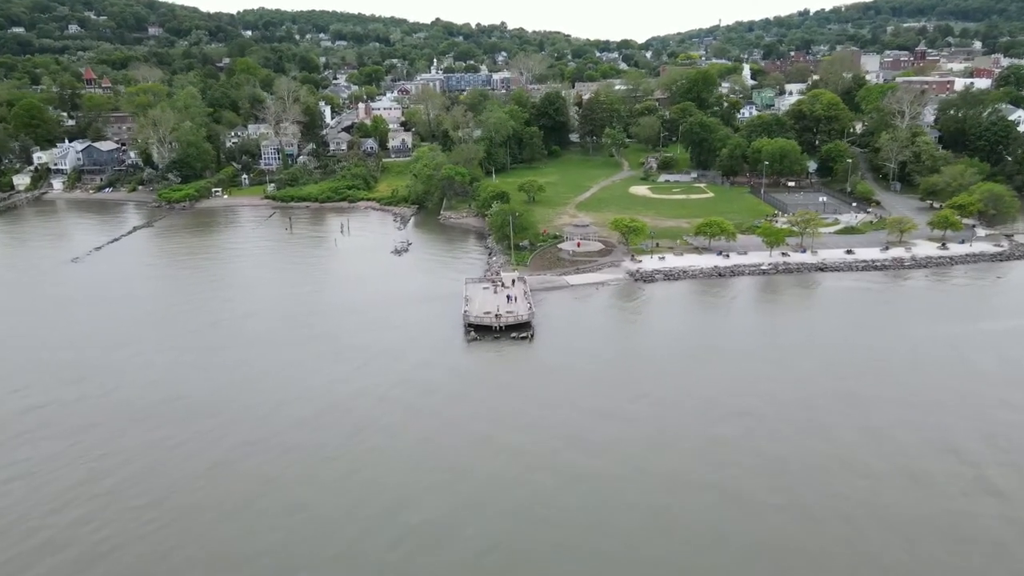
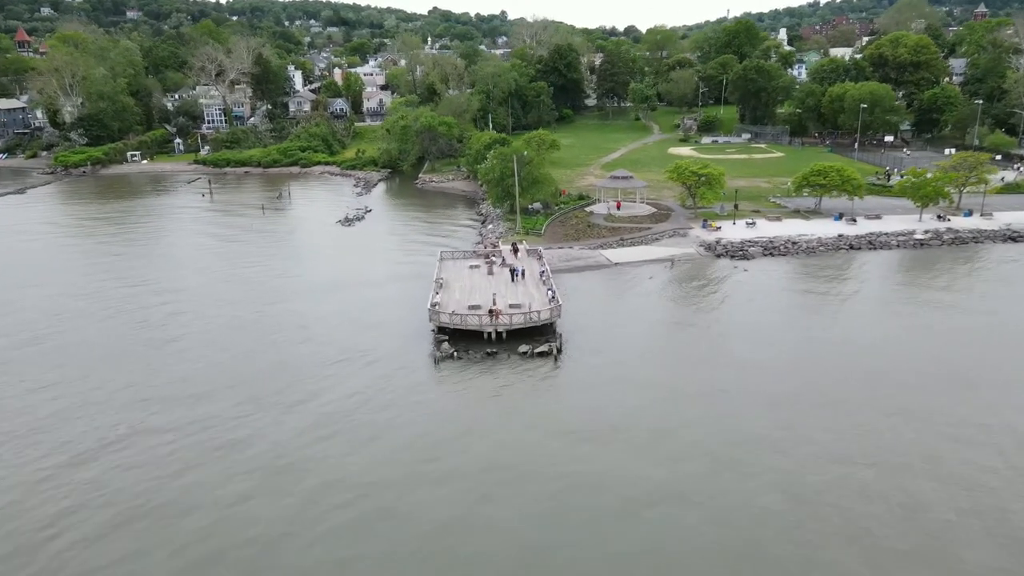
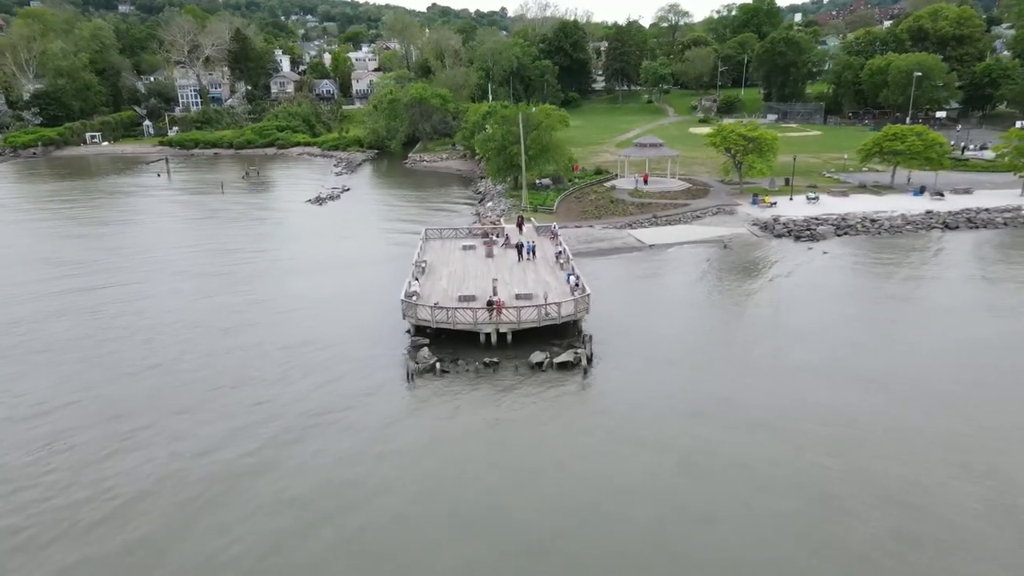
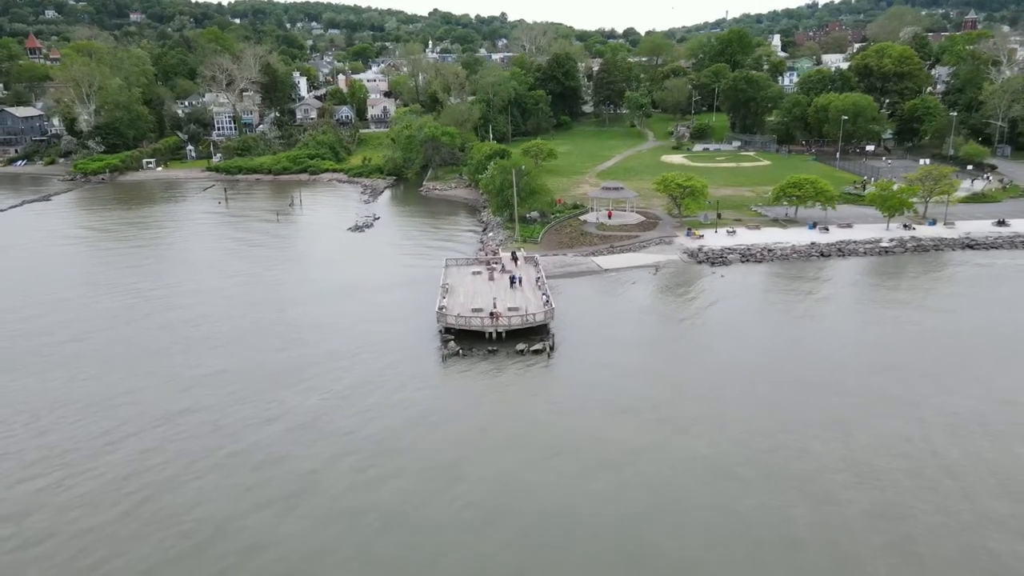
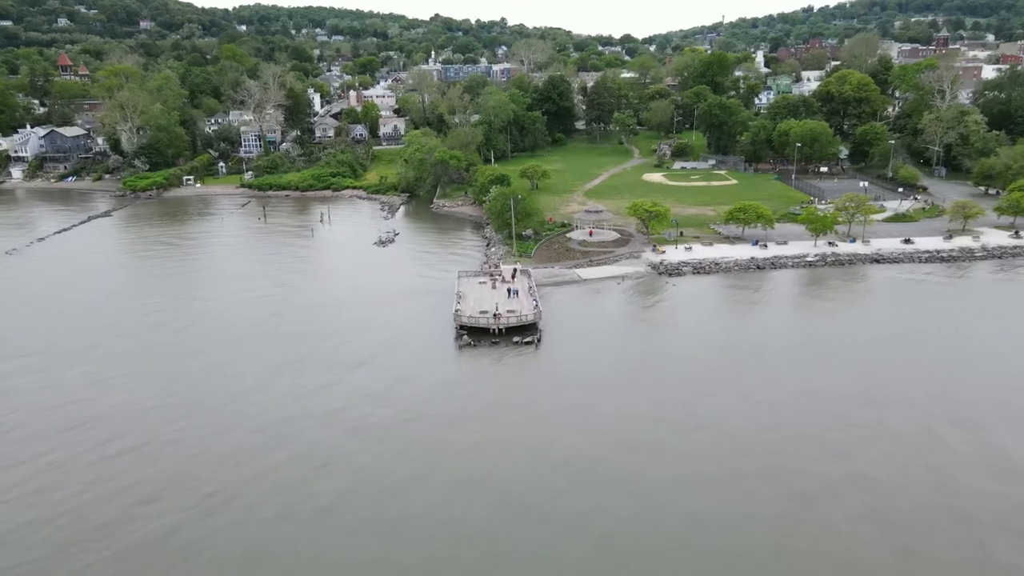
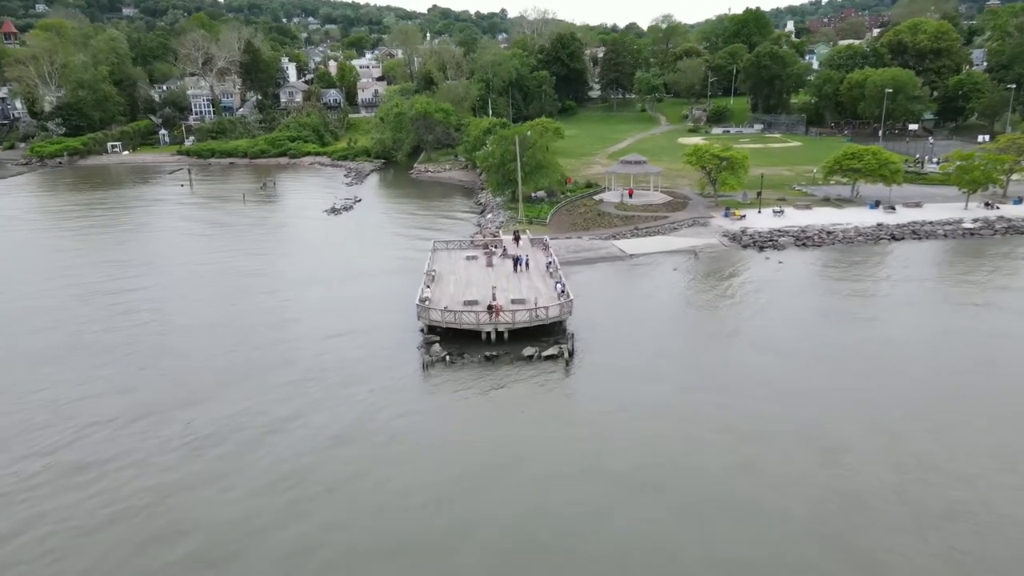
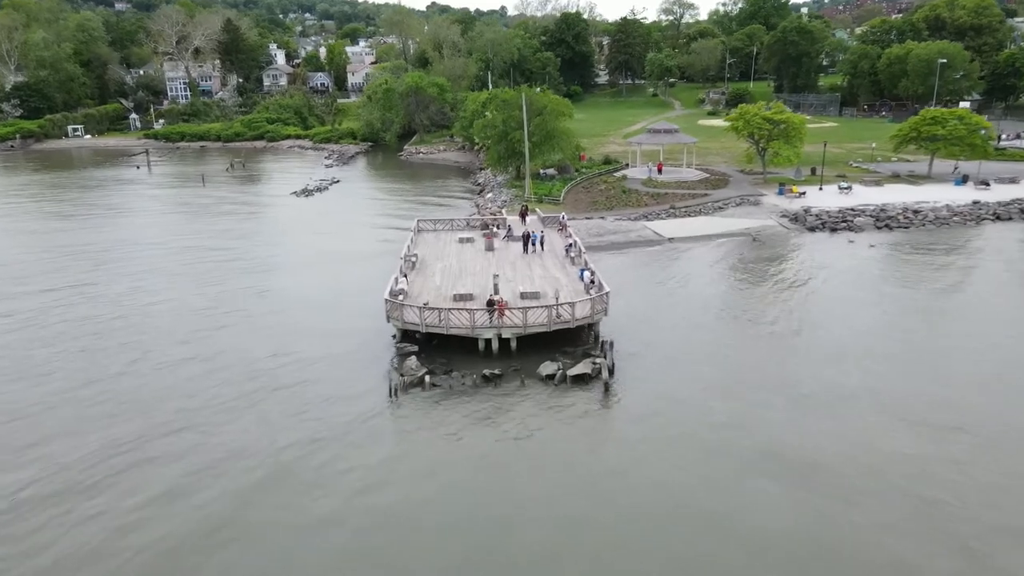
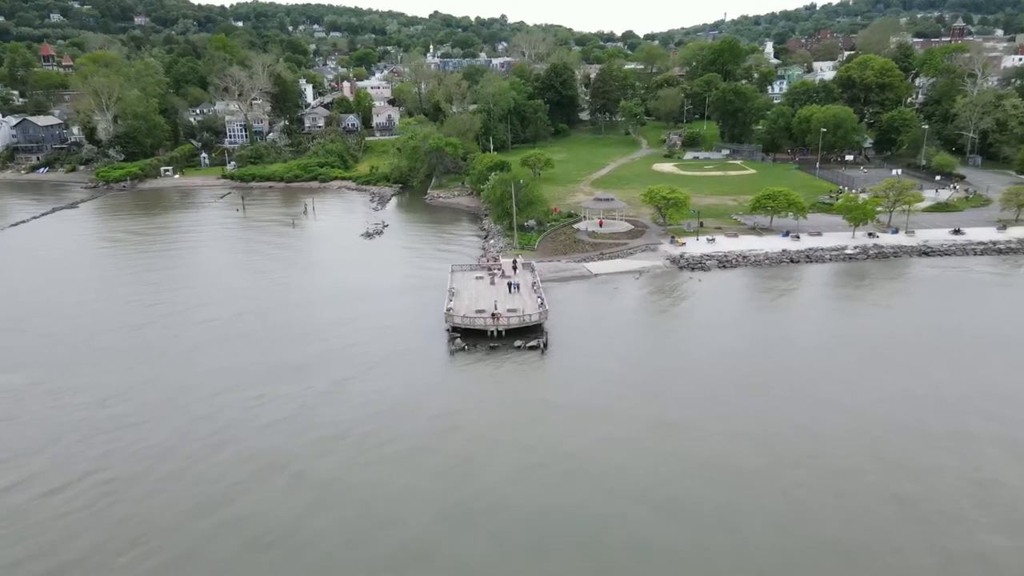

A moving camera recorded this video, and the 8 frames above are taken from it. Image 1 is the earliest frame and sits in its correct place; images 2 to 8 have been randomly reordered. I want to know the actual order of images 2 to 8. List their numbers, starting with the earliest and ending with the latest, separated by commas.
5, 8, 4, 2, 6, 3, 7
